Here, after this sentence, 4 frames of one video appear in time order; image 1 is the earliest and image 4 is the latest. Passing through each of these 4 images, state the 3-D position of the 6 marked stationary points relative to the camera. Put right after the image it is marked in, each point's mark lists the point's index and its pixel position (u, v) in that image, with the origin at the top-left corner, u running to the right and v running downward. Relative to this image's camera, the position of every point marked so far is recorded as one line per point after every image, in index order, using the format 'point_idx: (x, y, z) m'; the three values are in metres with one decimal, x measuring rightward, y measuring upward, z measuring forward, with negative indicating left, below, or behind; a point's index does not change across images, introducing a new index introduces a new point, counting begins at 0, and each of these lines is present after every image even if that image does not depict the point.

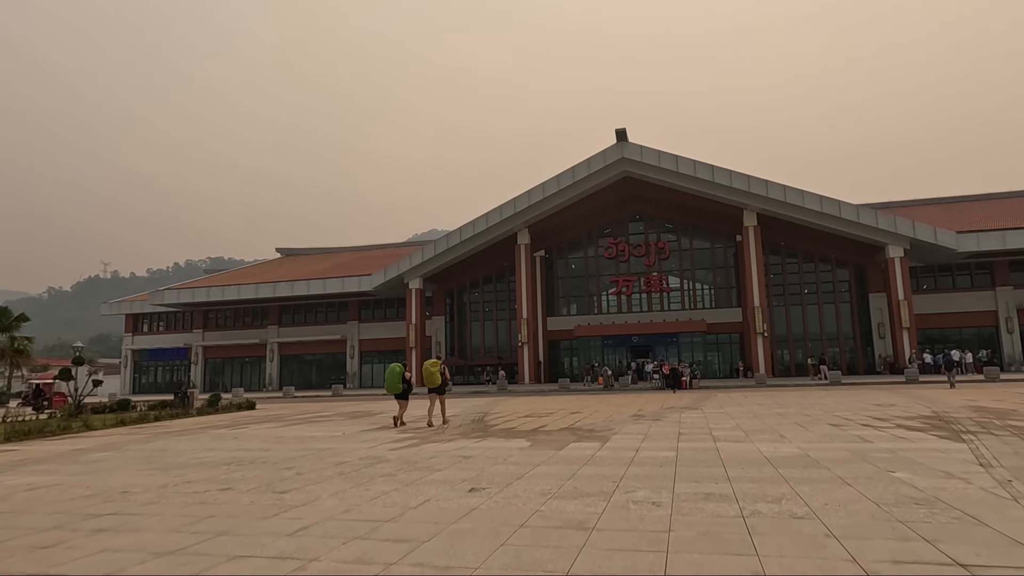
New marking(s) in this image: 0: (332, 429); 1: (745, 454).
0: (-4.3, -3.4, +14.7) m
1: (+3.3, -2.4, +8.6) m
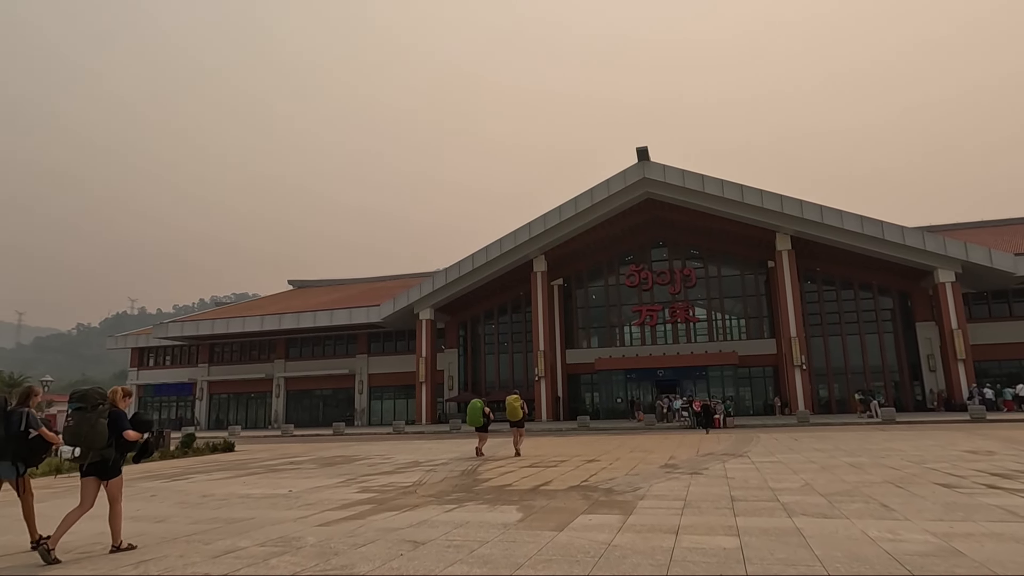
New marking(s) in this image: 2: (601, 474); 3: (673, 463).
0: (-4.3, -3.8, +11.8) m
1: (+3.1, -2.3, +5.5) m
2: (+1.7, -3.4, +11.2) m
3: (+3.4, -3.7, +12.8) m
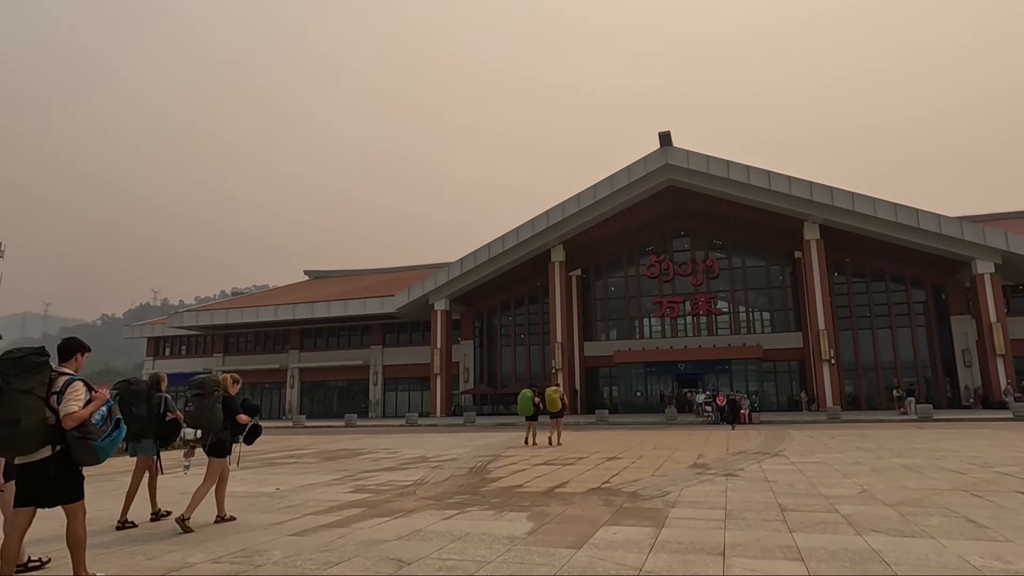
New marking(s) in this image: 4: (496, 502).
0: (-4.1, -3.4, +10.8) m
1: (+3.1, -2.0, +4.2) m
2: (+1.9, -3.1, +10.0) m
3: (+3.6, -3.3, +11.5) m
4: (-0.2, -2.7, +7.8) m
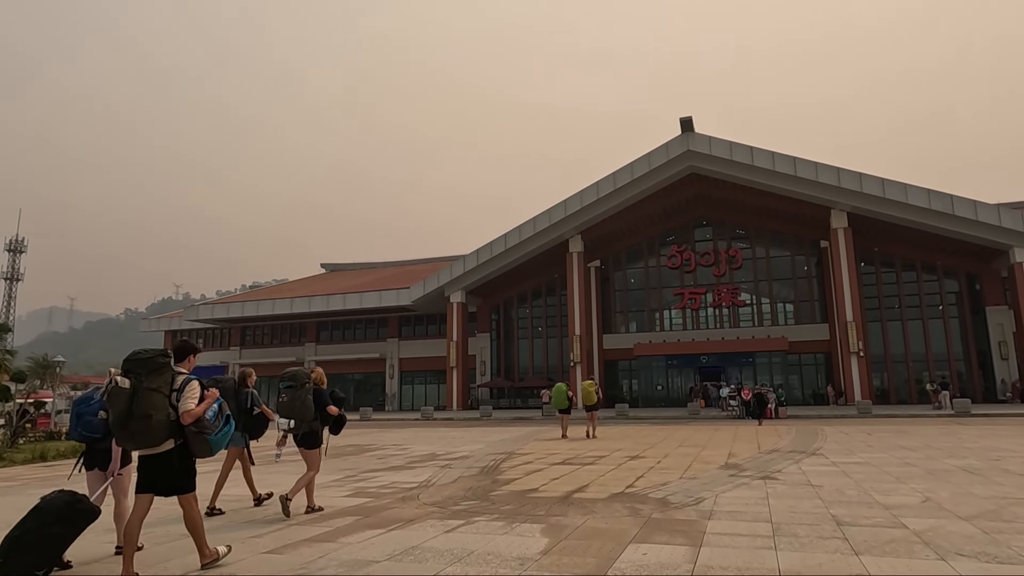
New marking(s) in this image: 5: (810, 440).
0: (-3.8, -3.2, +10.0) m
1: (+3.1, -1.8, +3.3) m
2: (+2.1, -2.8, +9.1) m
3: (+3.9, -3.1, +10.6) m
4: (-0.1, -2.5, +6.9) m
5: (+7.5, -3.8, +15.4) m
